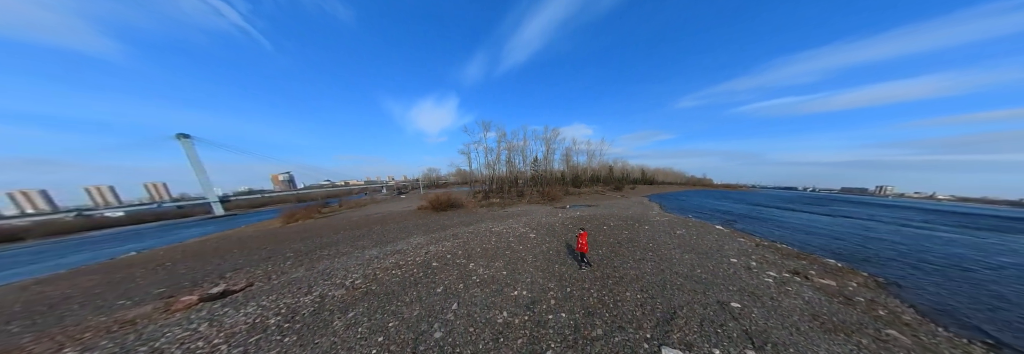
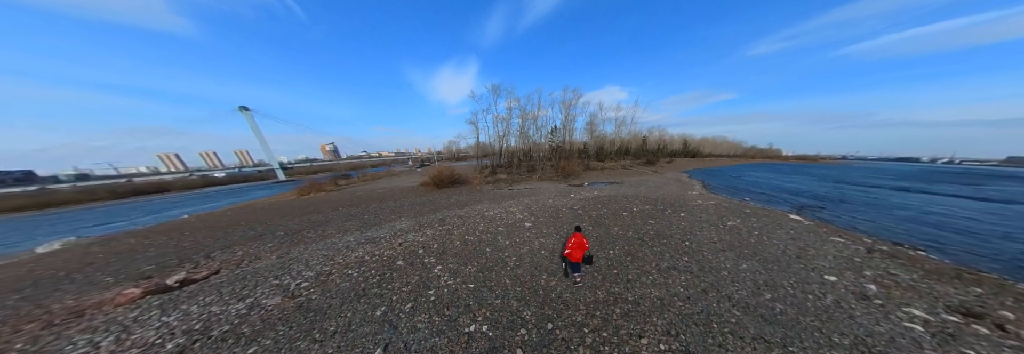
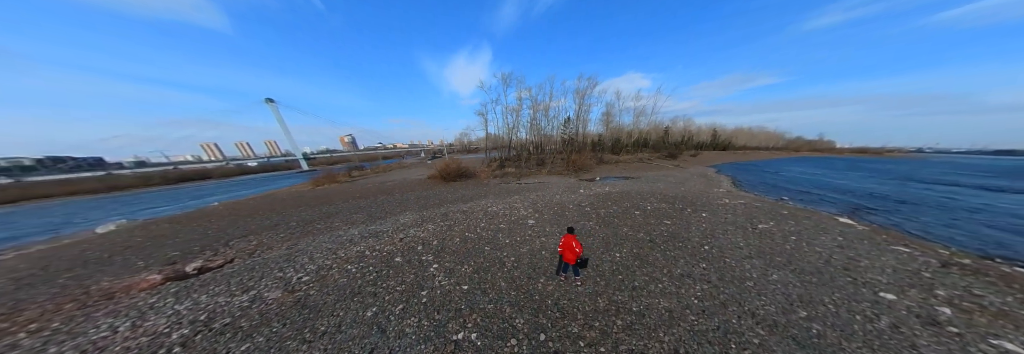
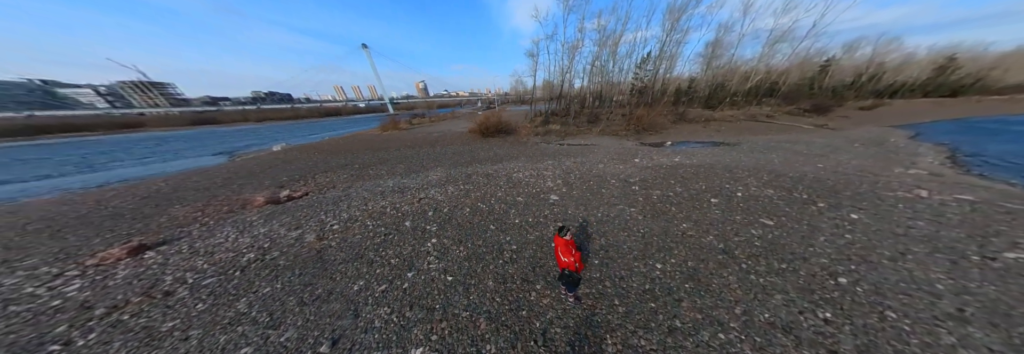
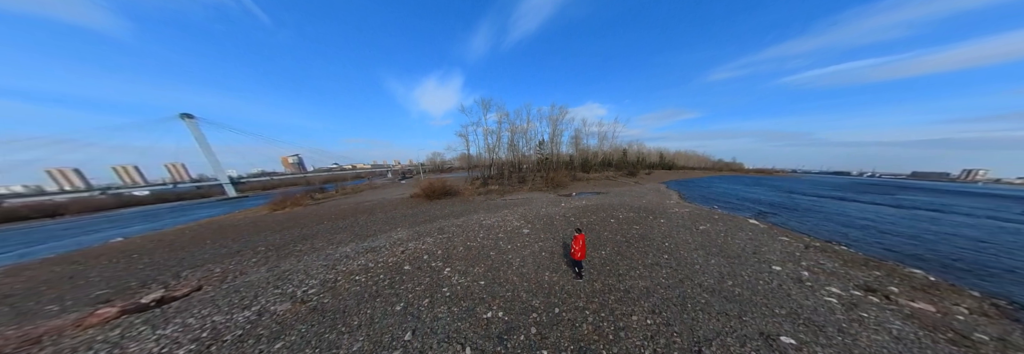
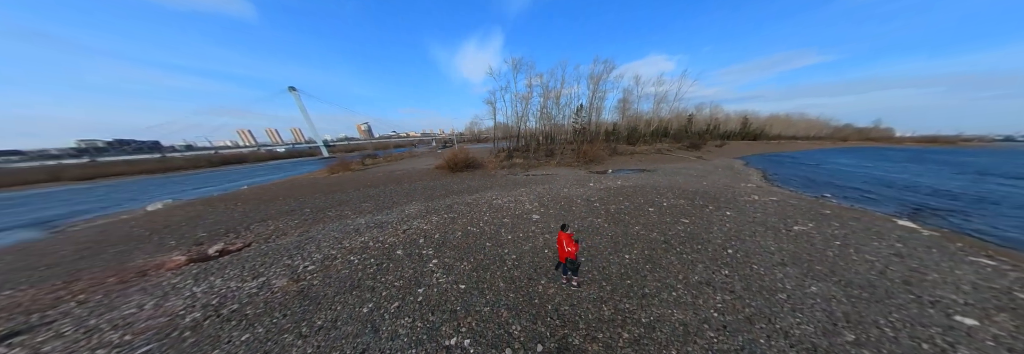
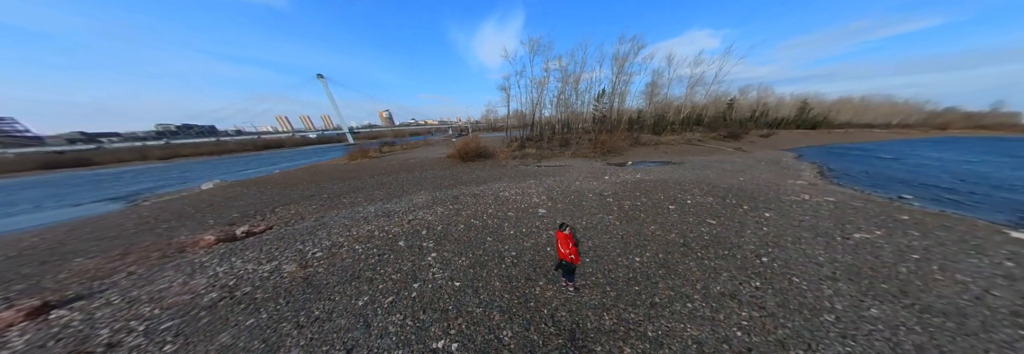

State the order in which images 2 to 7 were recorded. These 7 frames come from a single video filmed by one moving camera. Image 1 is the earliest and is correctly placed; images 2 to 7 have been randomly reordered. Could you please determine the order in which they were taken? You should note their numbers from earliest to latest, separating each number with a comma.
5, 2, 3, 6, 7, 4
